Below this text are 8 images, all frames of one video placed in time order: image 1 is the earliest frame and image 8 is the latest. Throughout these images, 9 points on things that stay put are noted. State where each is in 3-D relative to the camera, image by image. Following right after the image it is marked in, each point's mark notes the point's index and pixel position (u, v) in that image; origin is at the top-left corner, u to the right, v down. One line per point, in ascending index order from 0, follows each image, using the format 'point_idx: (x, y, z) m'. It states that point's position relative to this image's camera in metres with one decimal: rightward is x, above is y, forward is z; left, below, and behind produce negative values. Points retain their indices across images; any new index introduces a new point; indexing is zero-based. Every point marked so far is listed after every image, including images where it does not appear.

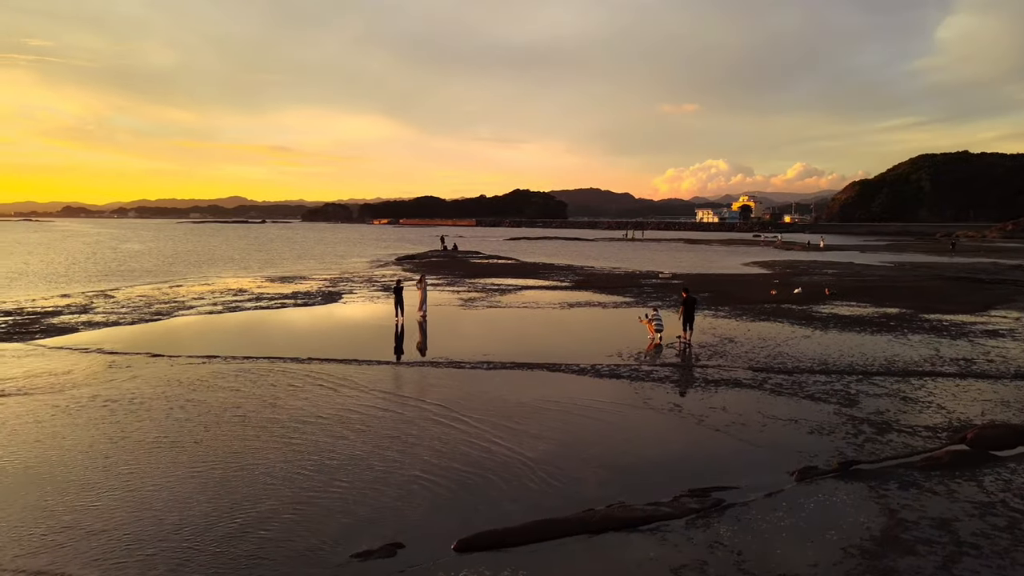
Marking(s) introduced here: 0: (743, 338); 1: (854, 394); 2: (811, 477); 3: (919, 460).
0: (+5.3, -1.2, +17.1) m
1: (+5.2, -1.6, +11.4) m
2: (+3.0, -1.9, +7.6) m
3: (+4.4, -1.9, +8.1) m
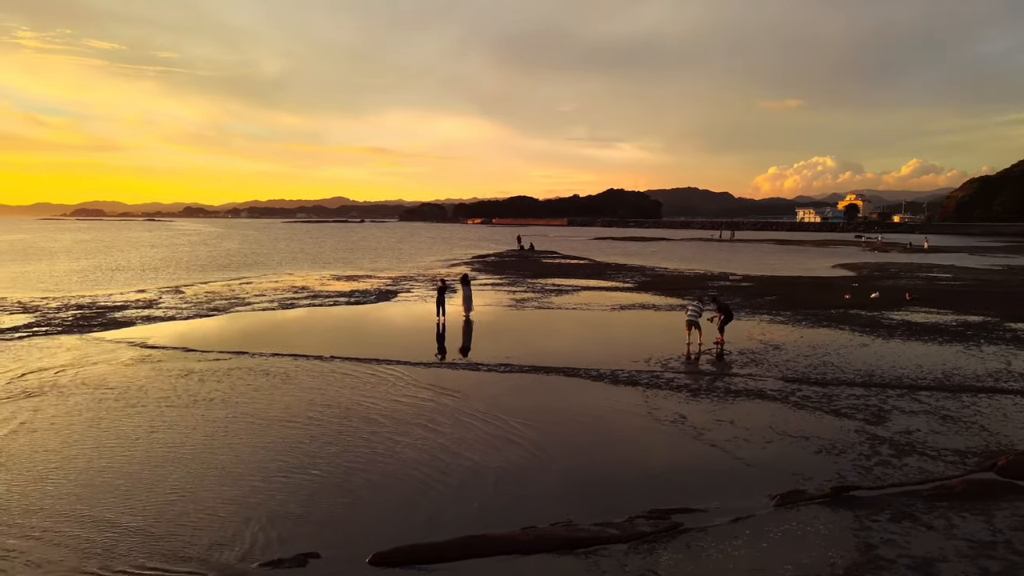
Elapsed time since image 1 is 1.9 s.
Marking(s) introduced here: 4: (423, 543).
0: (+6.0, -1.2, +16.1) m
1: (+5.2, -1.7, +10.4) m
2: (+2.6, -2.0, +6.9) m
3: (+4.0, -1.9, +7.2) m
4: (-0.7, -2.0, +6.0) m
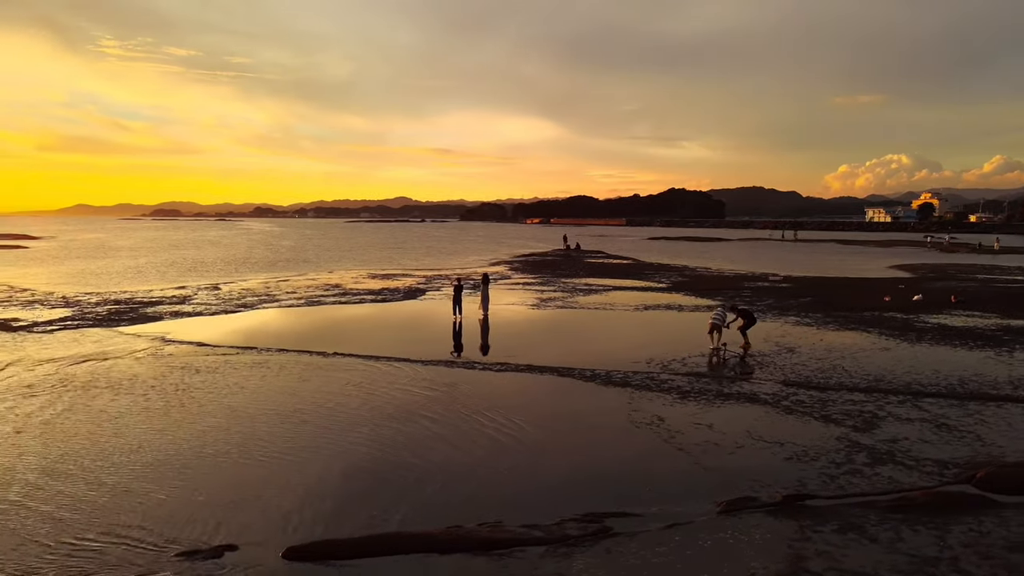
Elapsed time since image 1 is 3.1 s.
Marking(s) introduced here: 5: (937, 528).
0: (+6.1, -1.3, +15.6) m
1: (+4.9, -1.7, +10.0) m
2: (+2.0, -2.0, +6.7) m
3: (+3.5, -1.9, +6.9) m
4: (-1.4, -2.0, +6.0) m
5: (+3.6, -2.0, +6.2) m
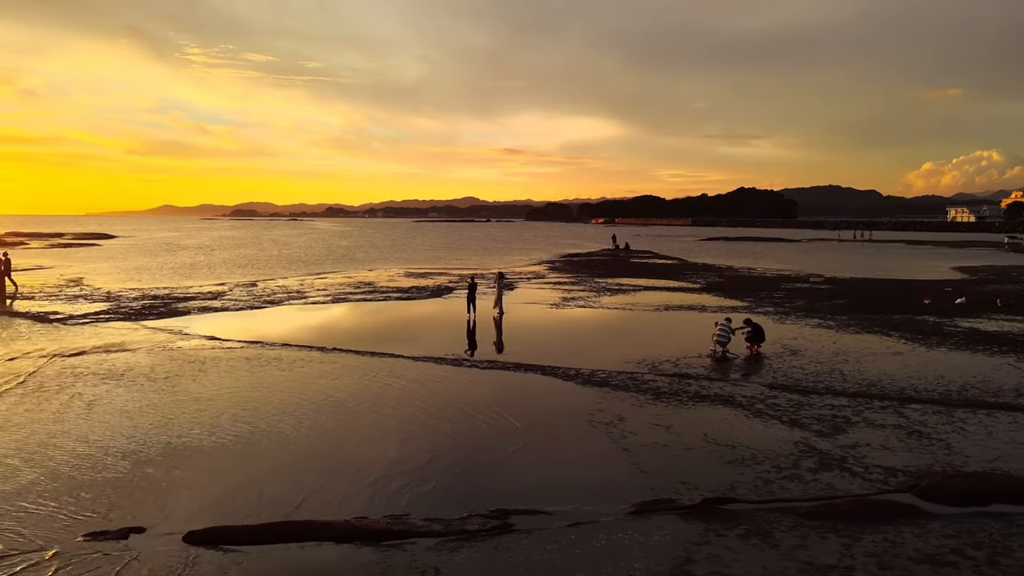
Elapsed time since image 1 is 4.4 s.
0: (+6.1, -1.3, +15.1) m
1: (+4.4, -1.7, +9.6) m
2: (+1.2, -2.0, +6.6) m
3: (+2.7, -1.9, +6.7) m
4: (-2.2, -2.0, +6.2) m
5: (+2.7, -2.0, +6.0) m
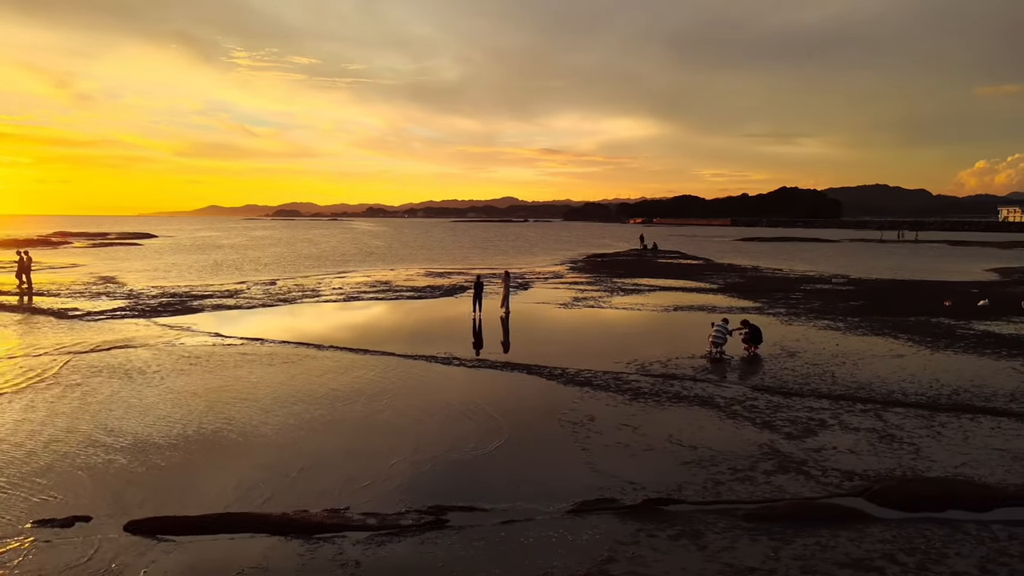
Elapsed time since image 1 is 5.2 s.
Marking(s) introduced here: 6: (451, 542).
0: (+6.0, -1.3, +14.8) m
1: (+4.0, -1.7, +9.5) m
2: (+0.7, -2.0, +6.6) m
3: (+2.1, -1.9, +6.6) m
4: (-2.8, -2.0, +6.4) m
5: (+2.1, -2.0, +6.0) m
6: (-0.5, -2.0, +5.9) m
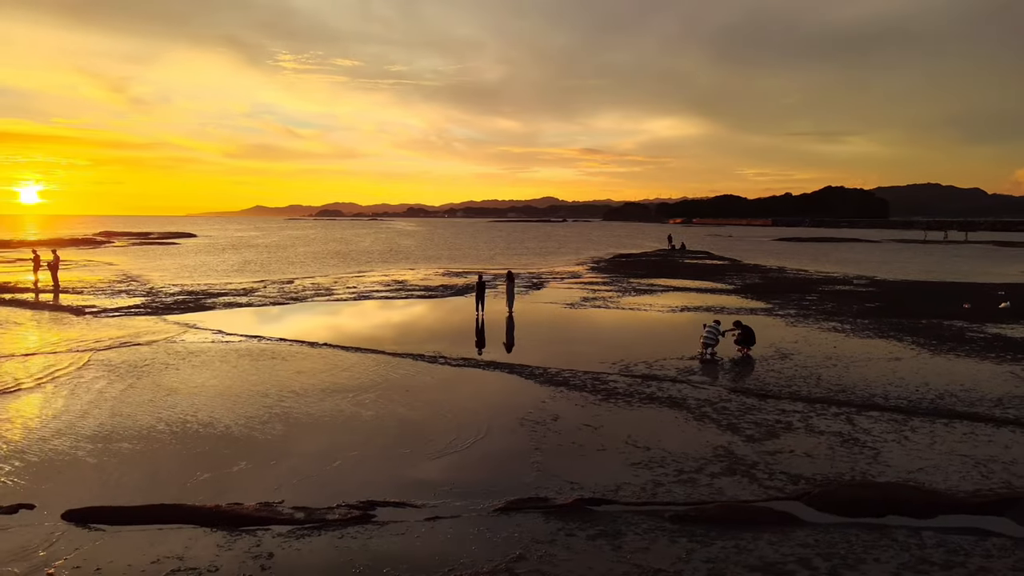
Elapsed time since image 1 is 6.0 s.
0: (+5.7, -1.3, +14.6) m
1: (+3.5, -1.8, +9.3) m
2: (+0.1, -2.0, +6.6) m
3: (+1.5, -1.9, +6.6) m
4: (-3.4, -1.9, +6.6) m
5: (+1.5, -2.0, +5.9) m
6: (-1.1, -2.0, +6.0) m
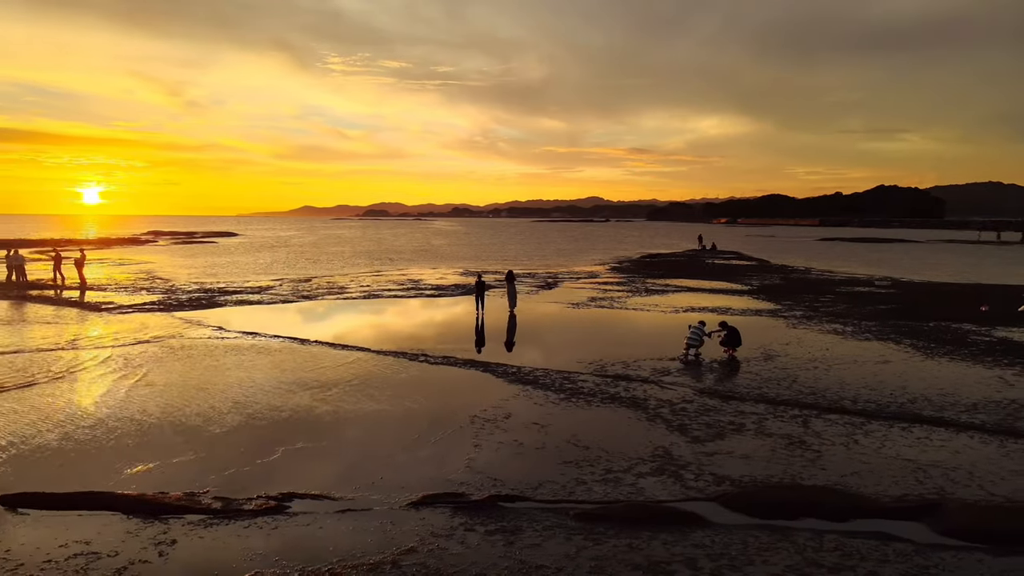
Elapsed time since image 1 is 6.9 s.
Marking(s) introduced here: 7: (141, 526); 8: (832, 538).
0: (+5.4, -1.3, +14.4) m
1: (+2.9, -1.8, +9.2) m
2: (-0.7, -2.0, +6.8) m
3: (+0.7, -1.9, +6.6) m
4: (-4.2, -1.9, +6.9) m
5: (+0.6, -2.0, +6.0) m
6: (-2.0, -2.0, +6.2) m
7: (-3.1, -2.0, +6.2) m
8: (+2.6, -2.0, +6.0) m
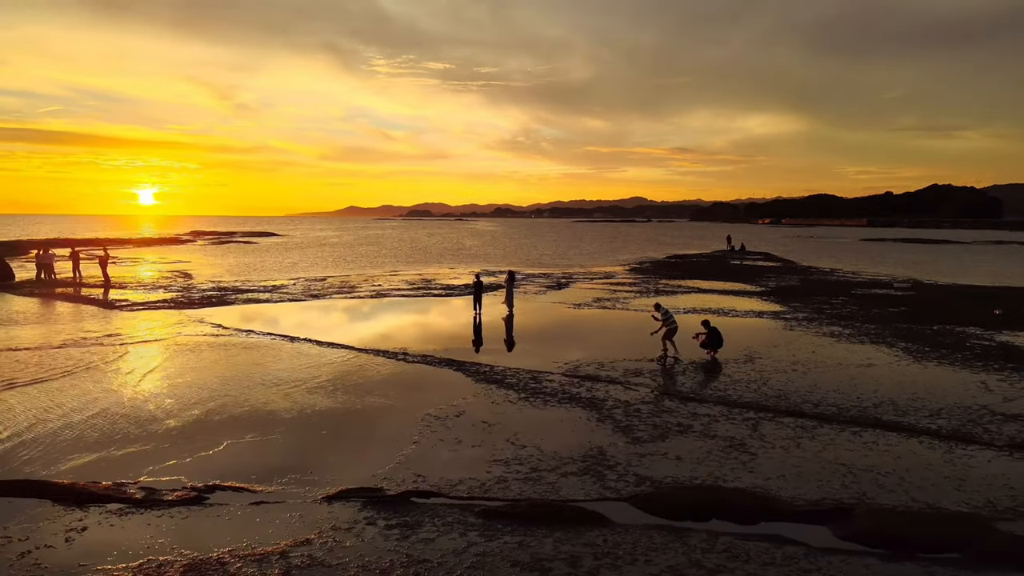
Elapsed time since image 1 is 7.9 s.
0: (+5.0, -1.4, +14.2) m
1: (+2.2, -1.8, +9.2) m
2: (-1.5, -1.9, +6.9) m
3: (-0.1, -1.9, +6.7) m
4: (-5.0, -1.9, +7.2) m
5: (-0.2, -2.0, +6.0) m
6: (-2.8, -2.0, +6.4) m
7: (-3.9, -2.0, +6.5) m
8: (+1.7, -2.0, +6.0) m
